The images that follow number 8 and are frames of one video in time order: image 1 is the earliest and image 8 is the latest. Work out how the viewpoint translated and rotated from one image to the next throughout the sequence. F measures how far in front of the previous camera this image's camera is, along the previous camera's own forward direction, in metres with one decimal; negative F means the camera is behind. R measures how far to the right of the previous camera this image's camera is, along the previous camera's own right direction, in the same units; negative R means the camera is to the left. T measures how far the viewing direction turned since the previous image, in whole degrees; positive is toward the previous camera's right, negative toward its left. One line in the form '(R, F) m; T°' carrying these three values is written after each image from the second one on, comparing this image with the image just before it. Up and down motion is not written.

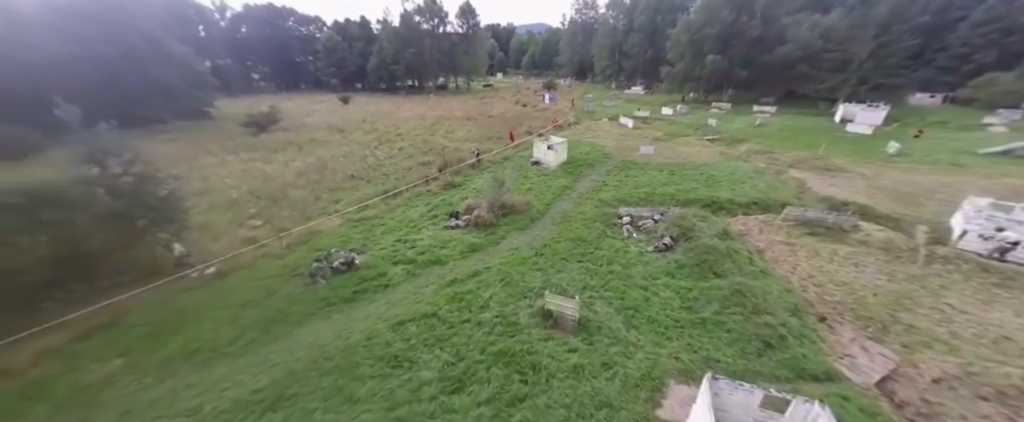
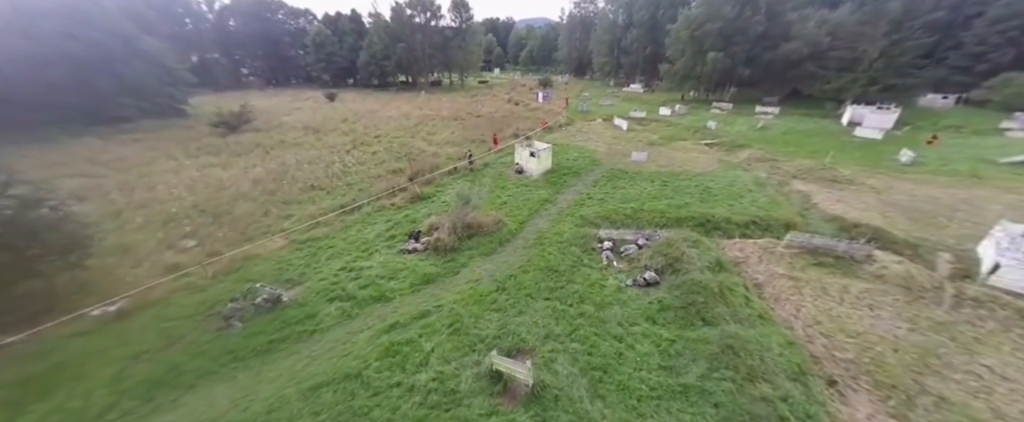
(+1.3, +1.5) m; 0°
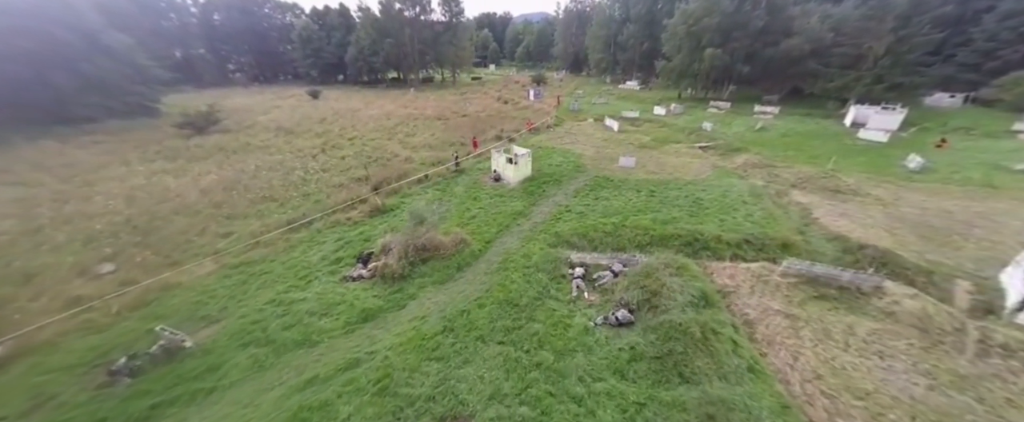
(+1.3, +1.3) m; 0°
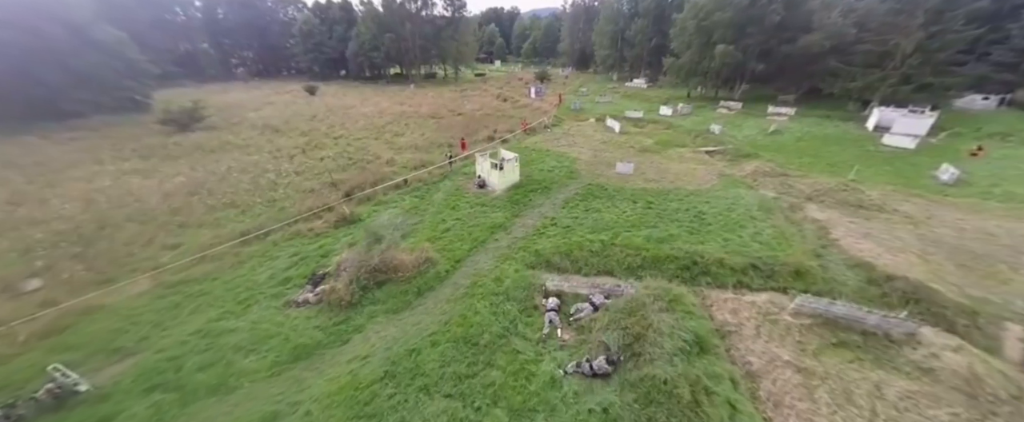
(+1.1, +1.3) m; -1°
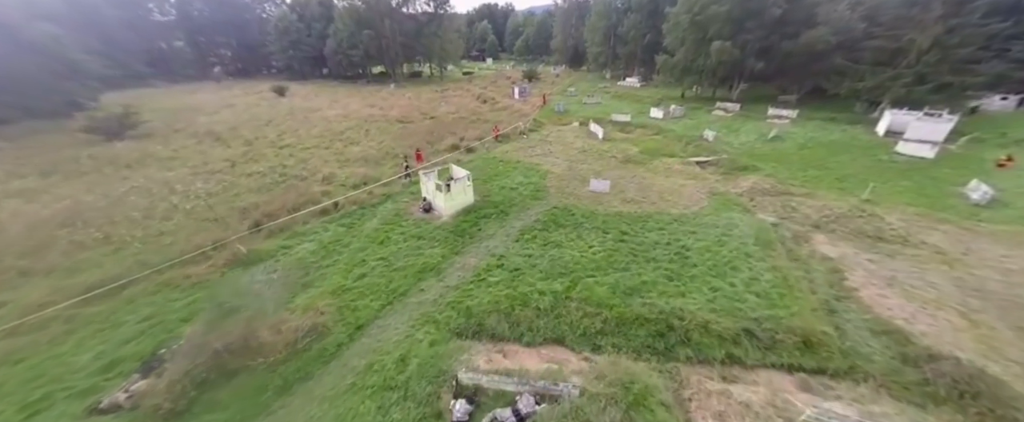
(+2.0, +2.4) m; 0°
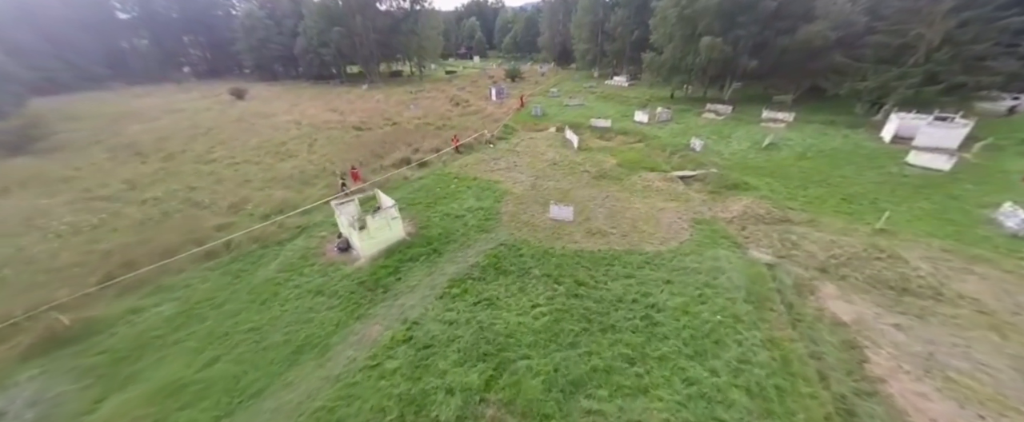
(+2.0, +2.4) m; +1°
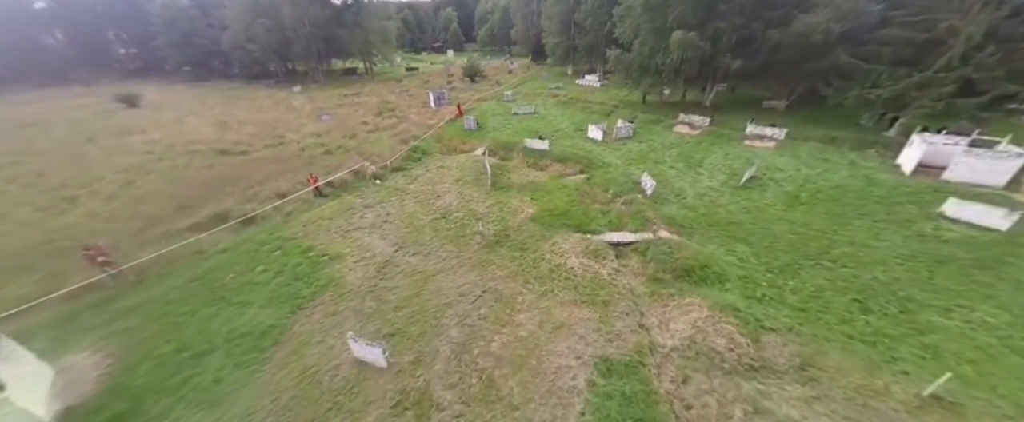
(+5.0, +5.1) m; 0°
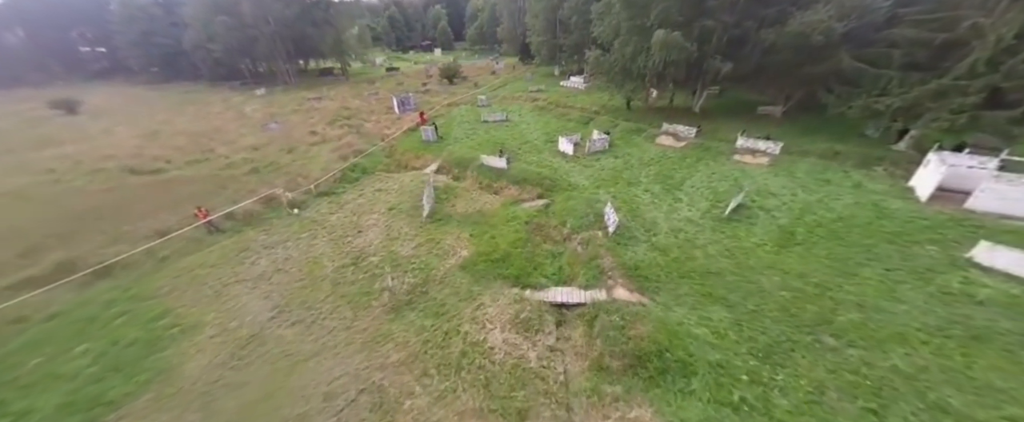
(+2.3, +2.3) m; 0°
